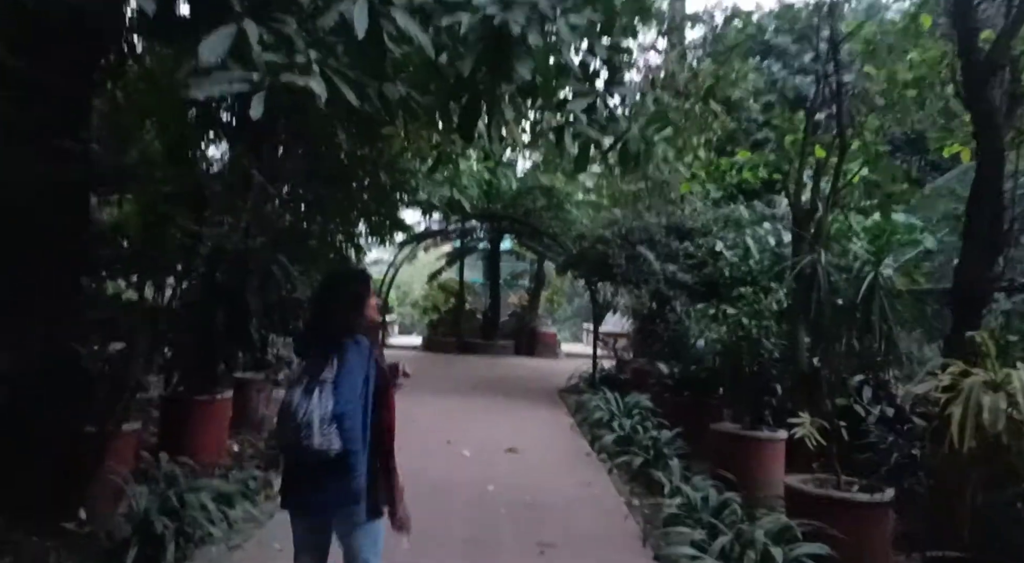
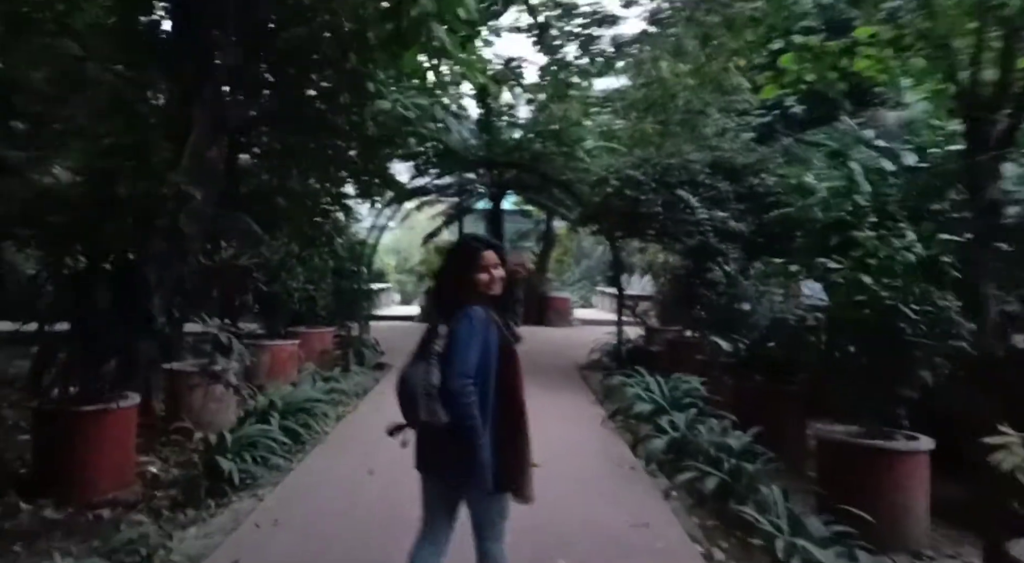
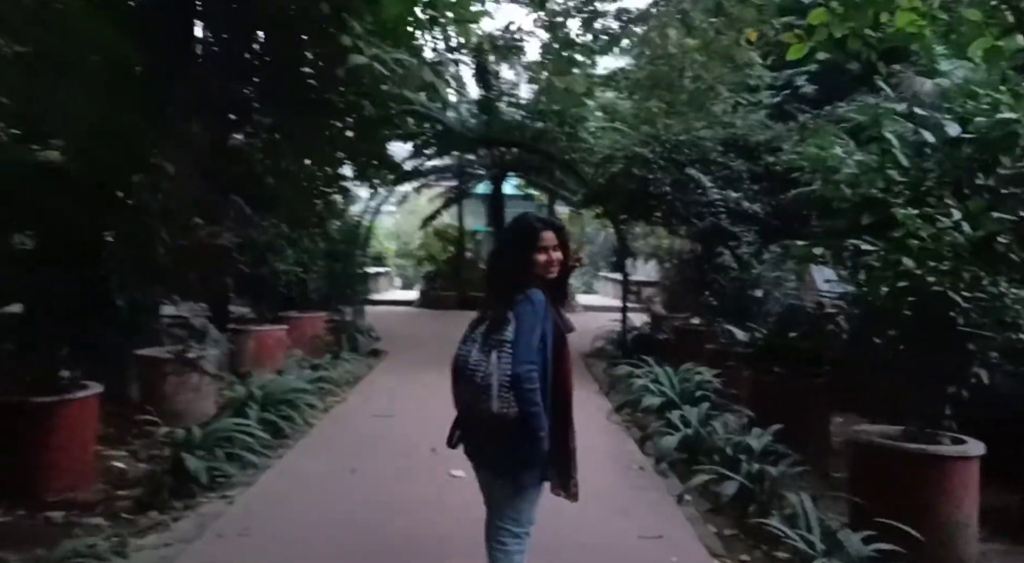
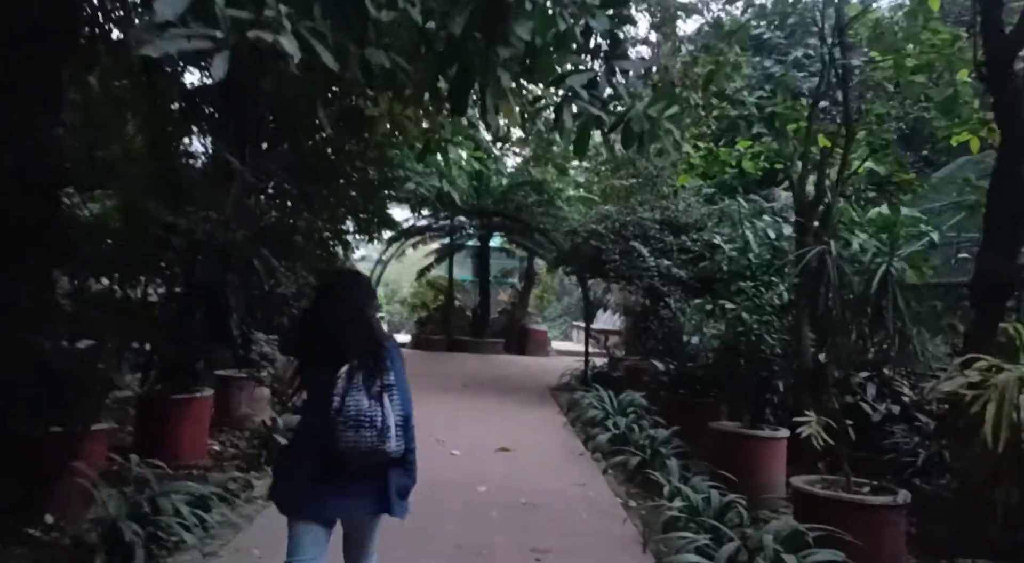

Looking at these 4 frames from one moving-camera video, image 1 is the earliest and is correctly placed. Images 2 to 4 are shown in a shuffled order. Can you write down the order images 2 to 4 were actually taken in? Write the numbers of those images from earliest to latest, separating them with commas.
4, 2, 3
